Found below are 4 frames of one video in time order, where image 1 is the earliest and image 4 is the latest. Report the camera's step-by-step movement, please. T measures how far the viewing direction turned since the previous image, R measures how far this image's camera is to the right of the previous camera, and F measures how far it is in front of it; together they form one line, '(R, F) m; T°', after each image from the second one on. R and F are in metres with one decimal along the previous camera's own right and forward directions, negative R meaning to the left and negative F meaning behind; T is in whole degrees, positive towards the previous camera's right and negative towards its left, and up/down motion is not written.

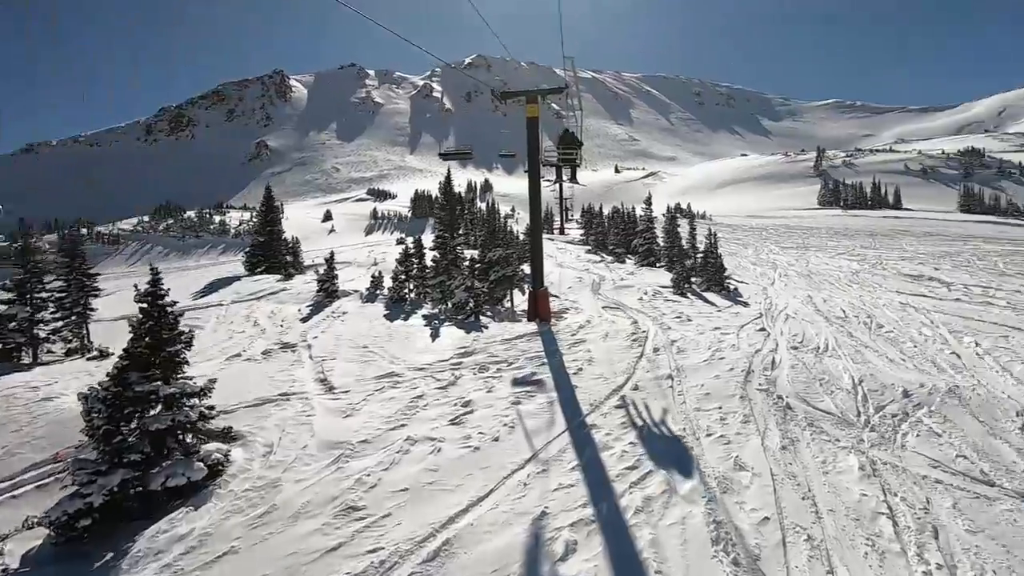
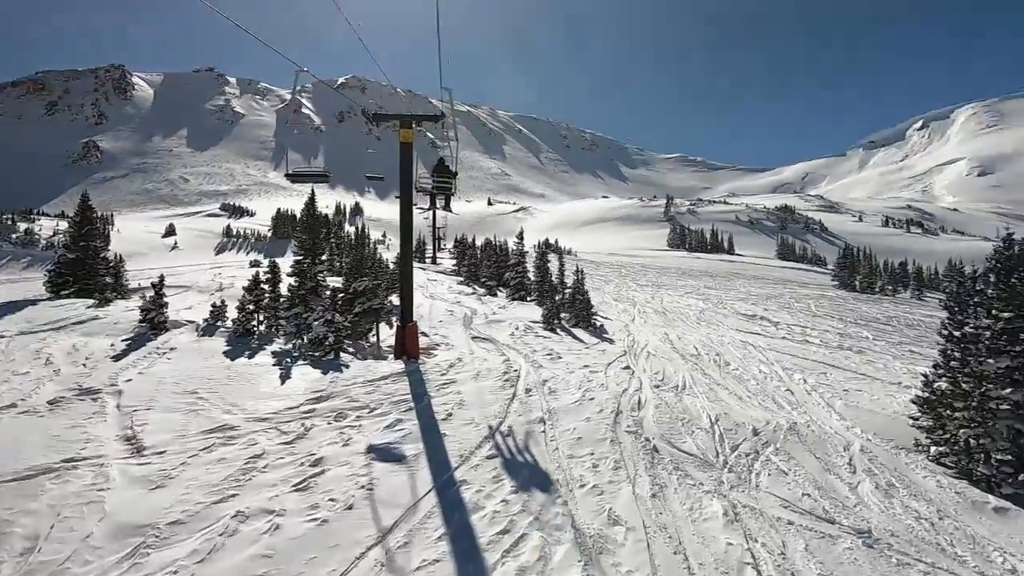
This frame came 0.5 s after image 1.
(+0.2, +1.2) m; +15°
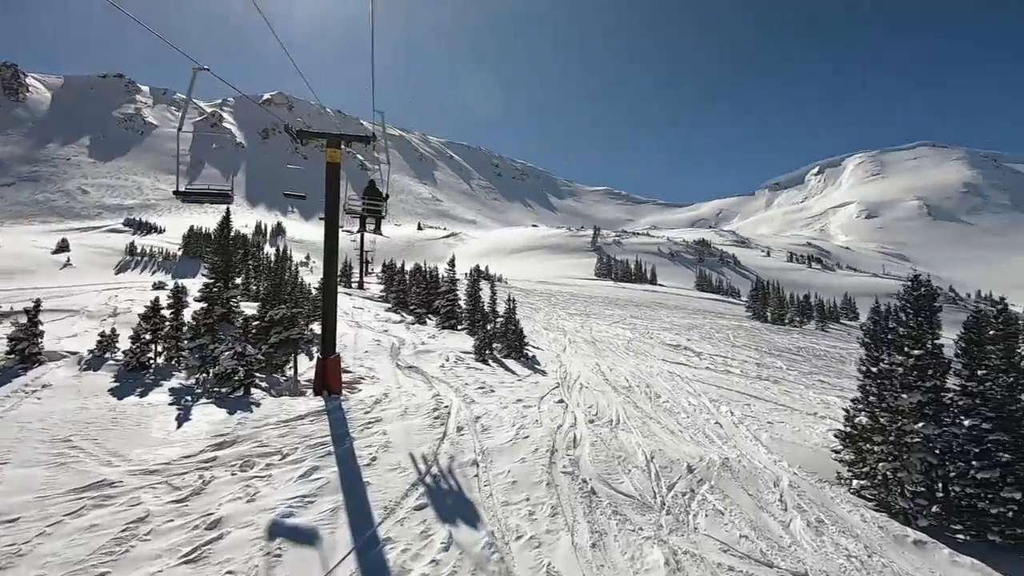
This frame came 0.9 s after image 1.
(-0.1, +0.7) m; +8°
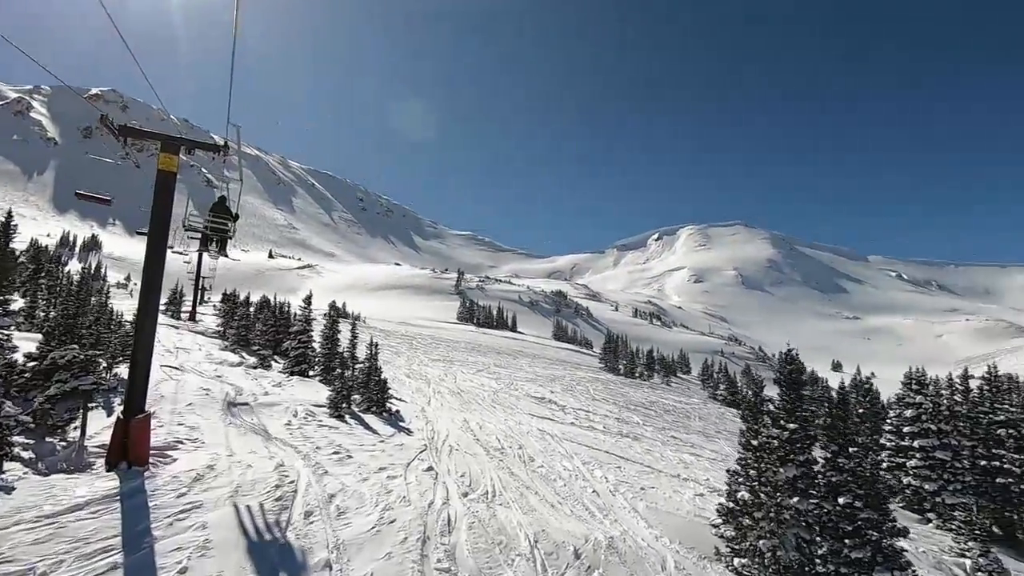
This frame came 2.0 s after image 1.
(-0.5, +1.7) m; +16°
